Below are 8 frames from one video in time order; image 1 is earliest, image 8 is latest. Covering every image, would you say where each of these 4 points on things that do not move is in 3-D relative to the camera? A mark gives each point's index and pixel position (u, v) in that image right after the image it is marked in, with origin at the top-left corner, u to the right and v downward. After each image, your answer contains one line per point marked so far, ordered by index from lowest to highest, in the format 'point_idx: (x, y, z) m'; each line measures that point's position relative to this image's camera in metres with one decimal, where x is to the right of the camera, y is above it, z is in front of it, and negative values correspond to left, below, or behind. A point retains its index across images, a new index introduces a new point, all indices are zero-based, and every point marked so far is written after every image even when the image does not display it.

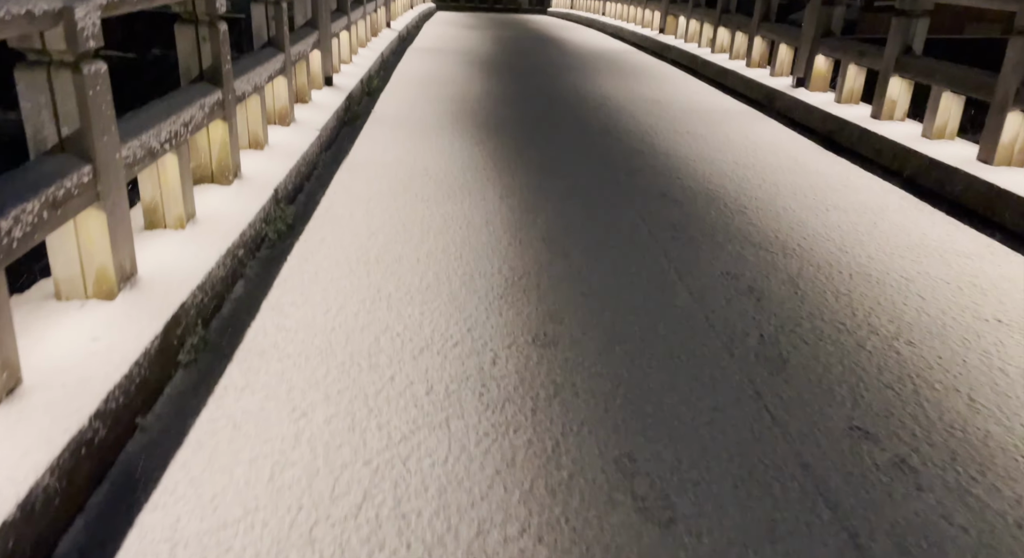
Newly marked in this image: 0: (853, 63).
0: (+2.5, +1.5, +5.4) m
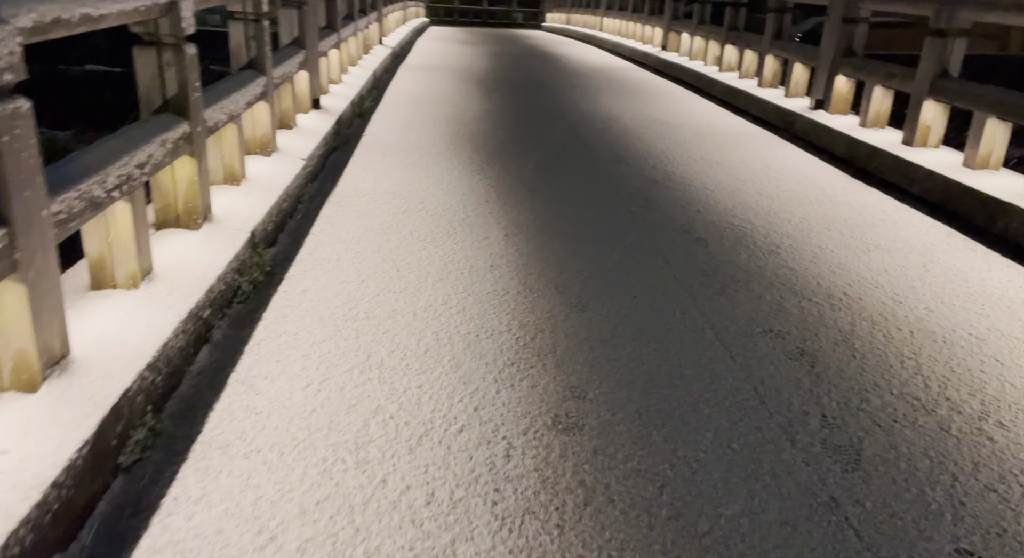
0: (+2.5, +1.3, +5.1) m
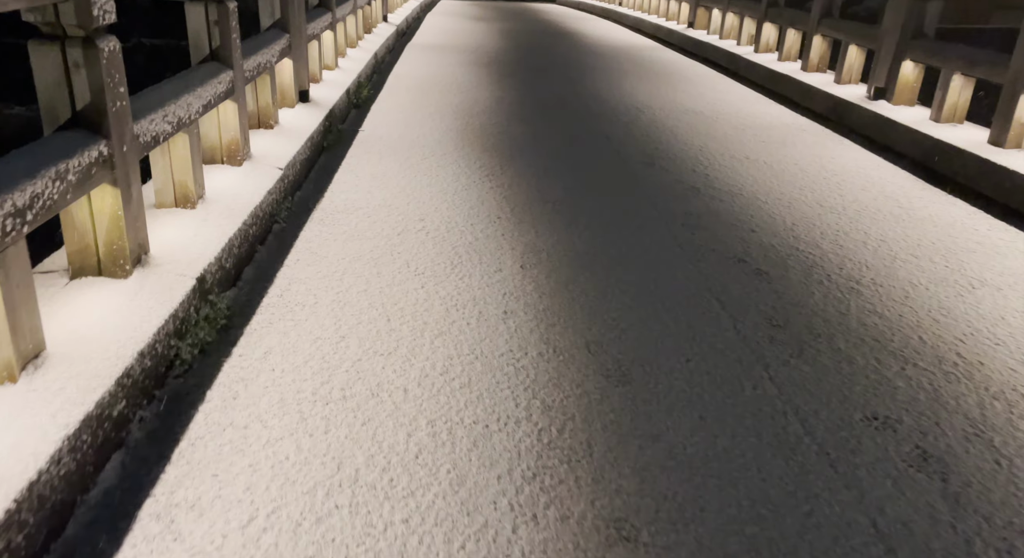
0: (+2.6, +1.2, +4.4) m
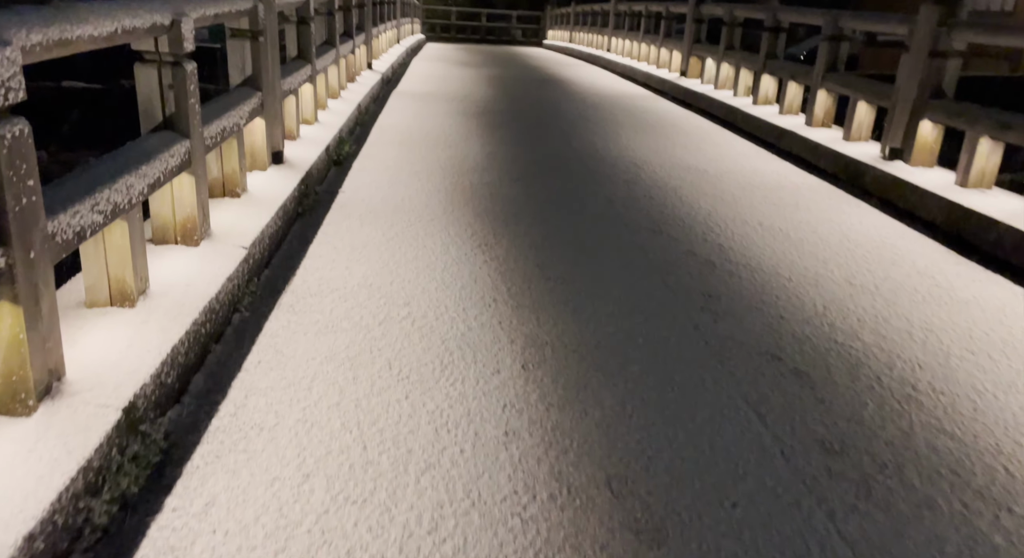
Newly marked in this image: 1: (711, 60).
0: (+2.5, +0.8, +4.0) m
1: (+2.4, +2.6, +9.1) m
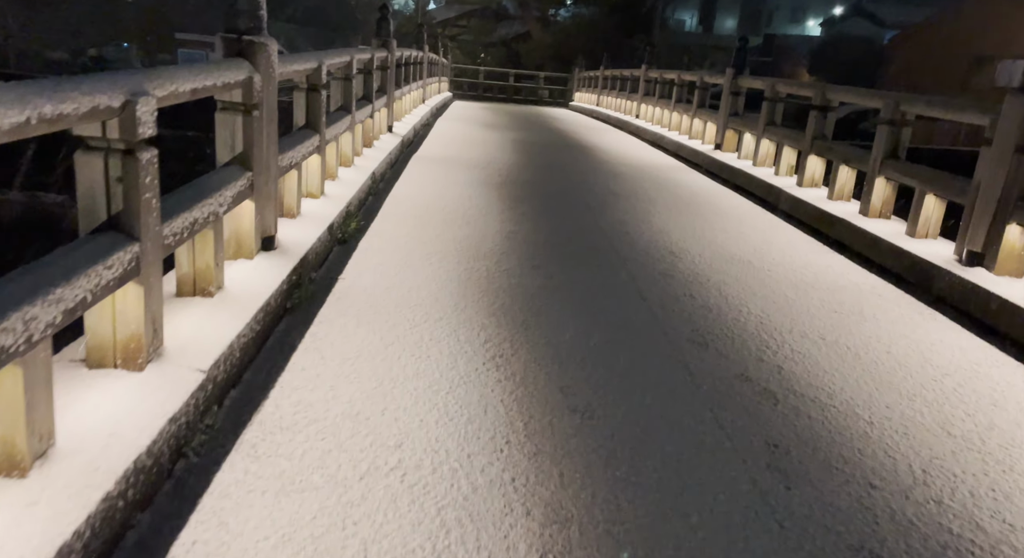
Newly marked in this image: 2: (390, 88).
0: (+2.6, +0.1, +3.4) m
1: (+2.7, +1.7, +8.6) m
2: (-1.4, +2.2, +8.7) m
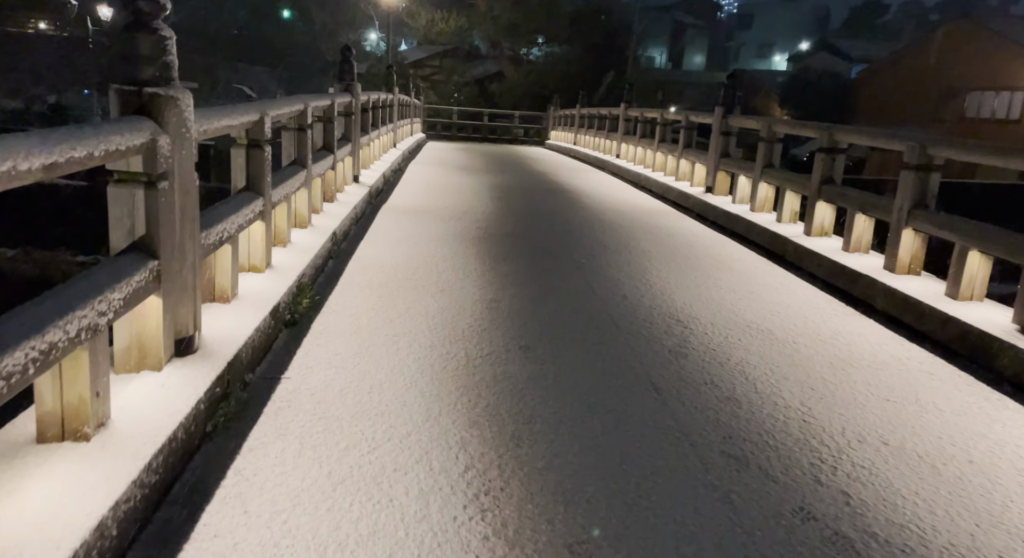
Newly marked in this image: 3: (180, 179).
0: (+2.6, -0.2, +2.8) m
1: (+2.5, +1.1, +8.0) m
2: (-1.7, +1.5, +8.0) m
3: (-1.2, +0.4, +2.8) m
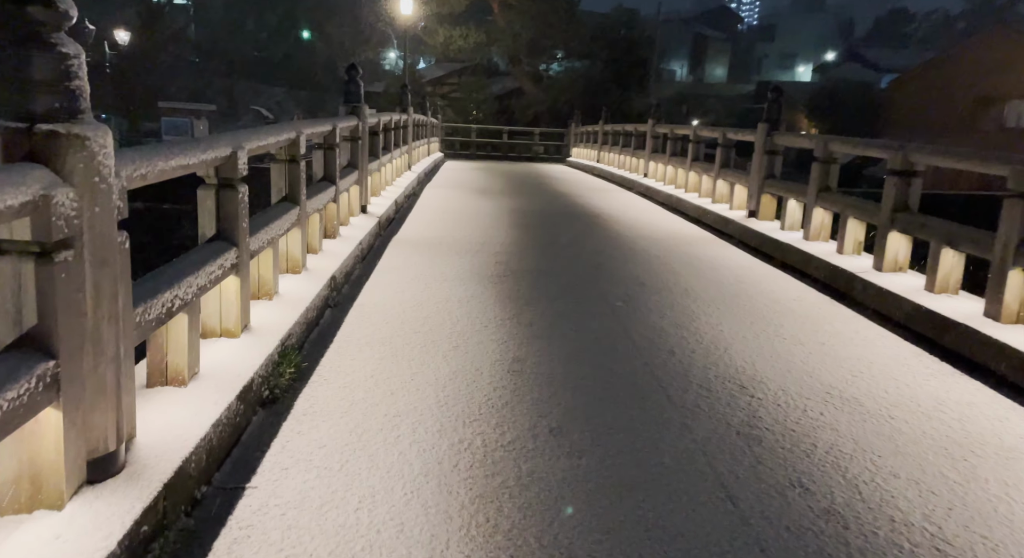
0: (+2.7, -0.4, +1.9) m
1: (+2.7, +0.7, +7.2) m
2: (-1.5, +1.1, +7.3) m
3: (-1.1, +0.1, +2.1) m
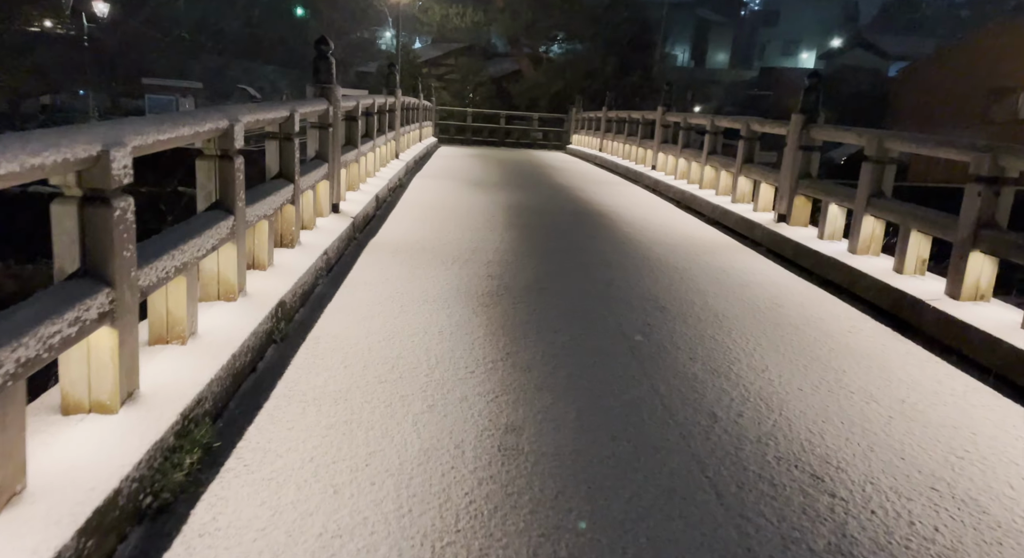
0: (+2.7, -0.7, +0.9) m
1: (+2.6, +0.6, +6.2) m
2: (-1.5, +1.1, +6.2) m
3: (-1.2, -0.1, +1.0) m
